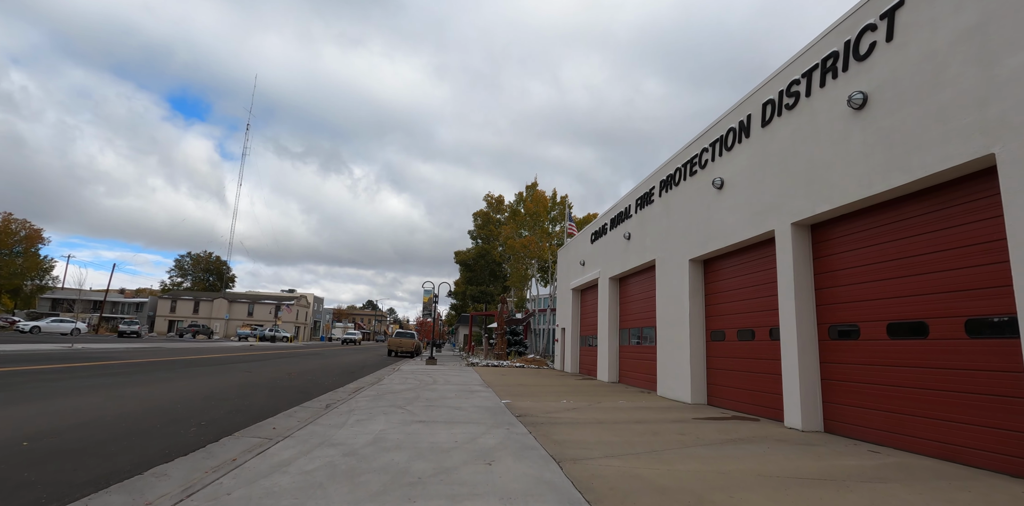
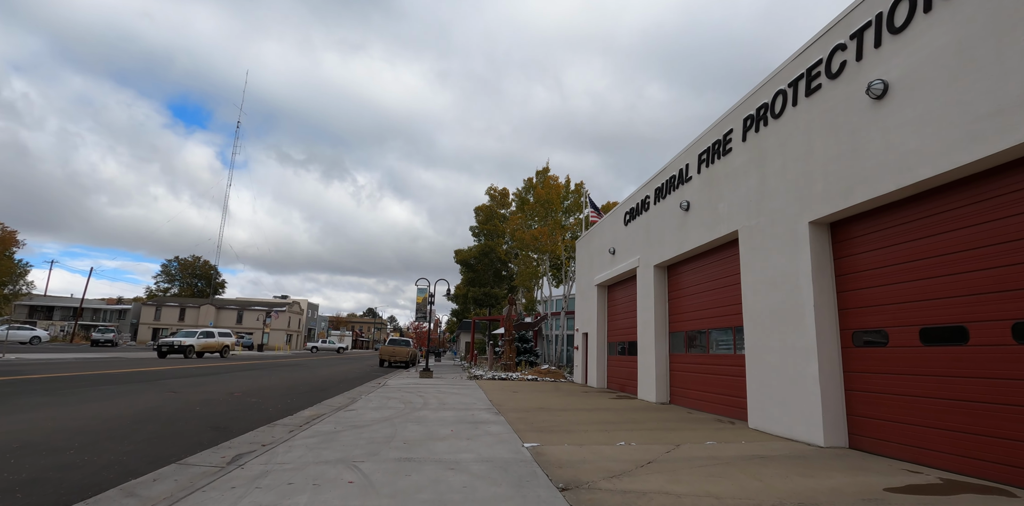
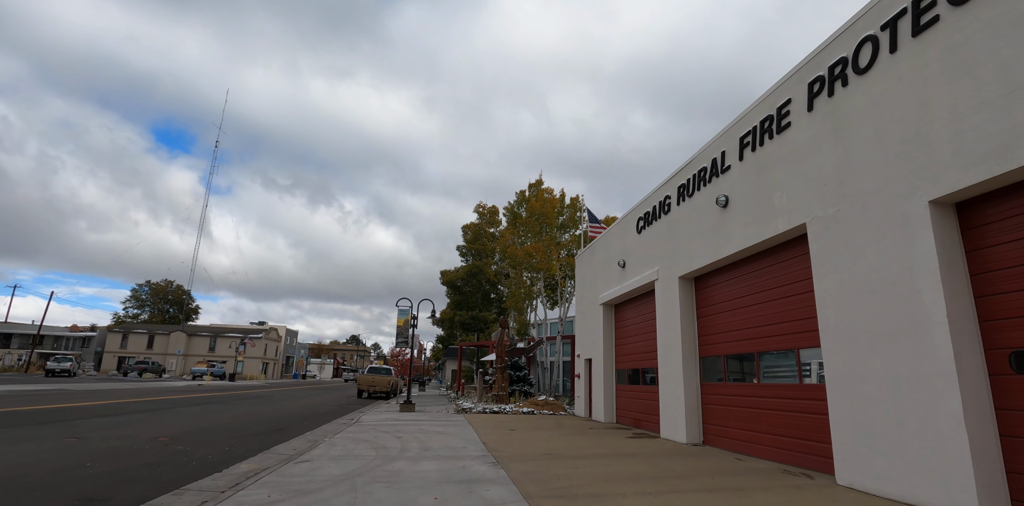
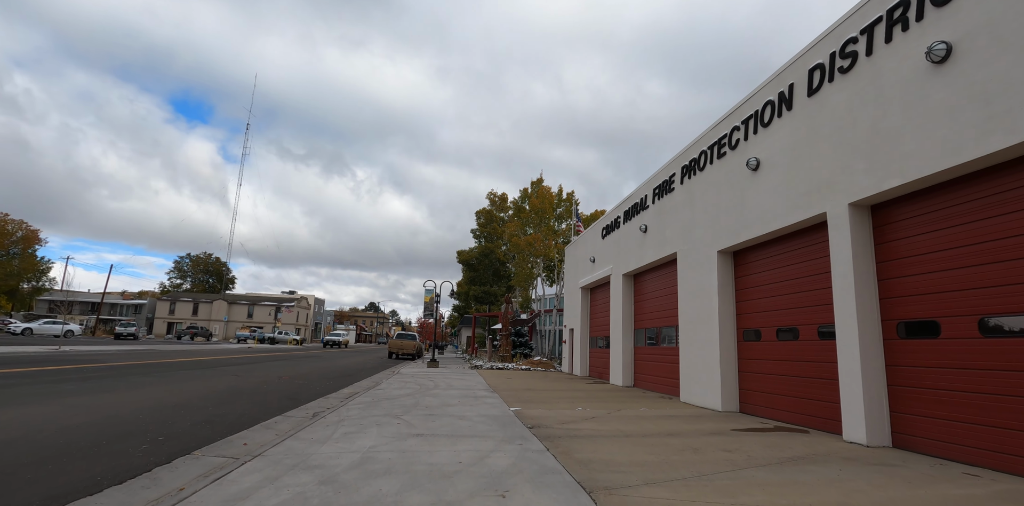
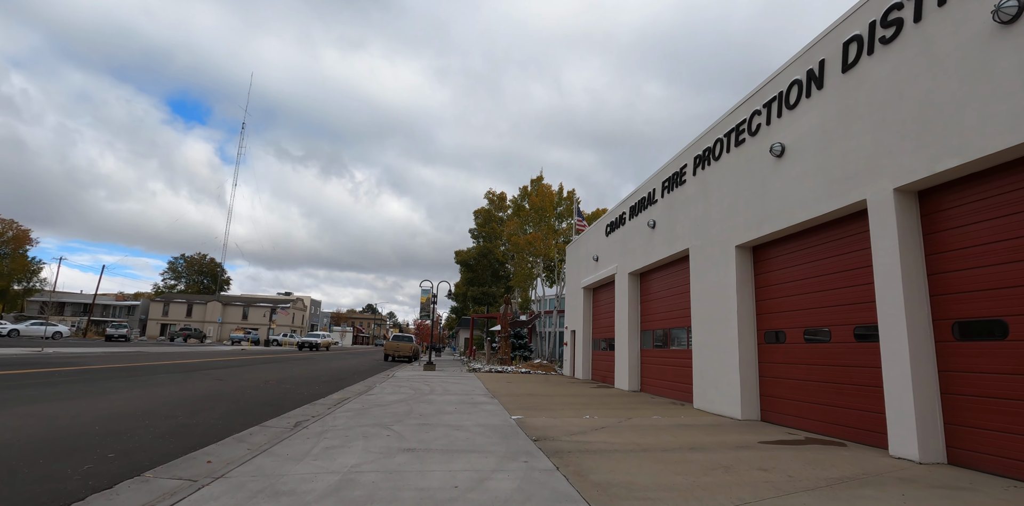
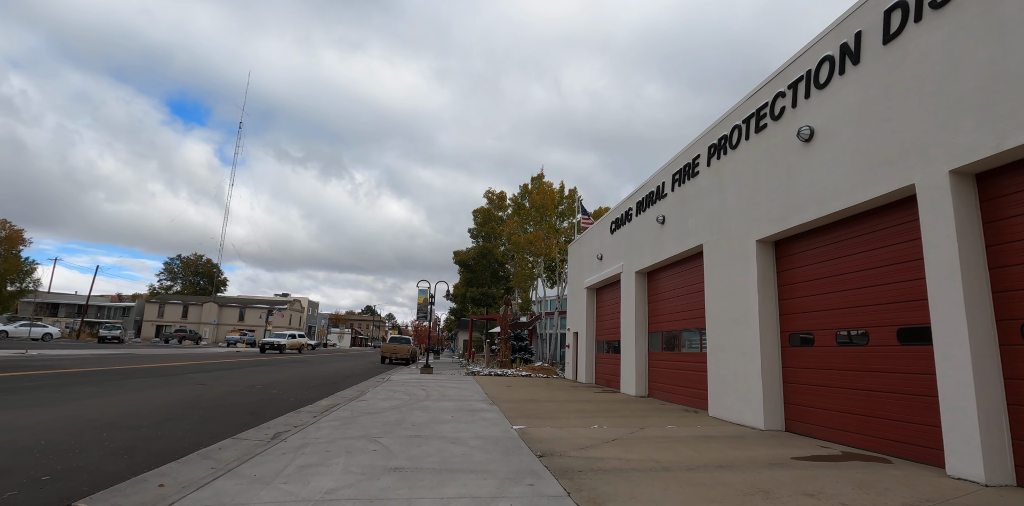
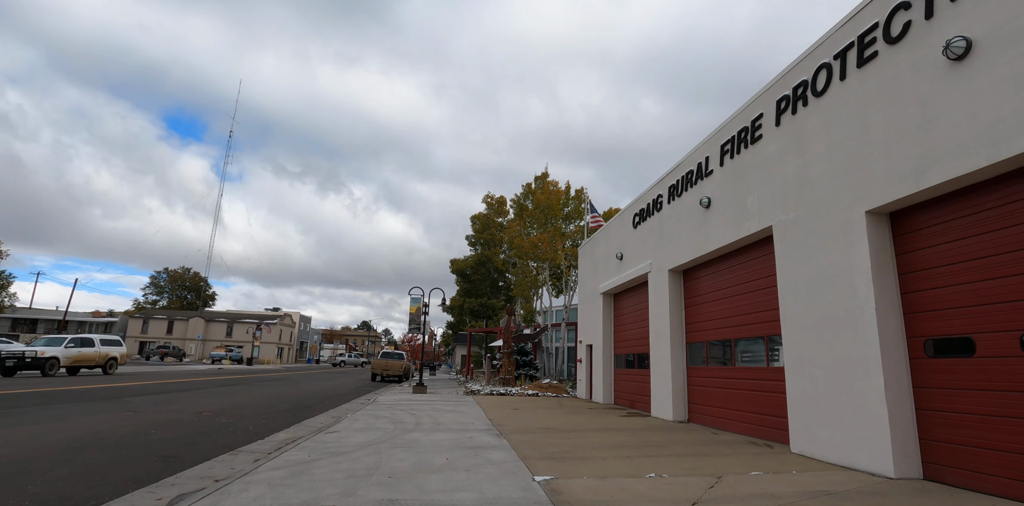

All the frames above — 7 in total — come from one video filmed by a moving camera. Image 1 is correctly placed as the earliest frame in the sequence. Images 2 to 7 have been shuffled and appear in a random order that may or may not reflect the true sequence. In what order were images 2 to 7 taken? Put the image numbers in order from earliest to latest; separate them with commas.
4, 5, 6, 2, 7, 3
